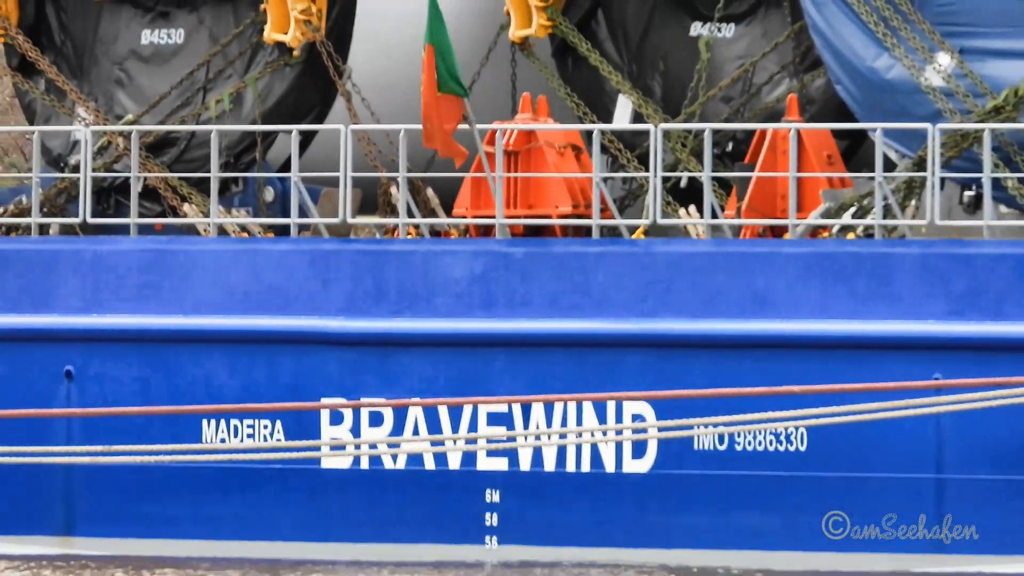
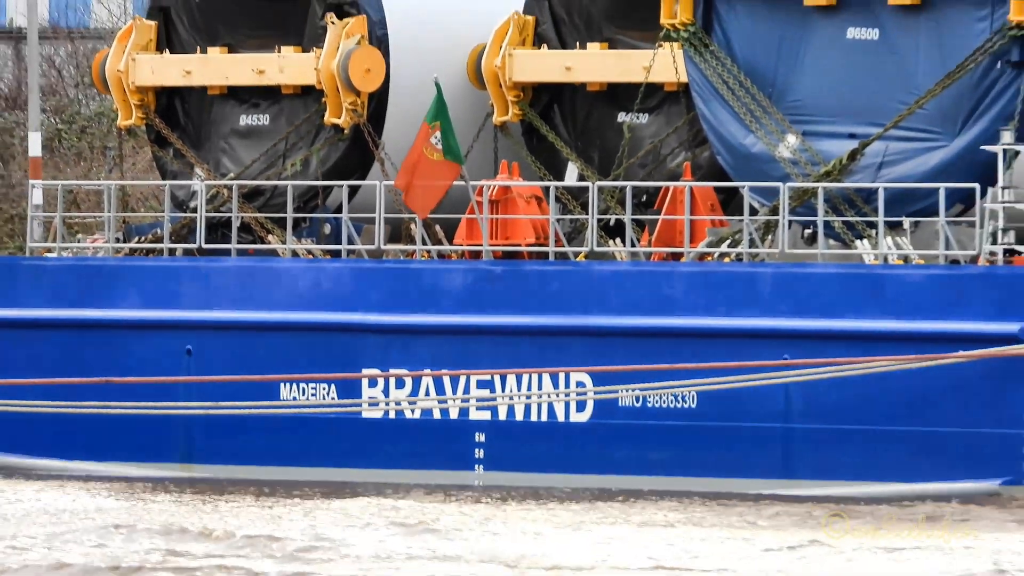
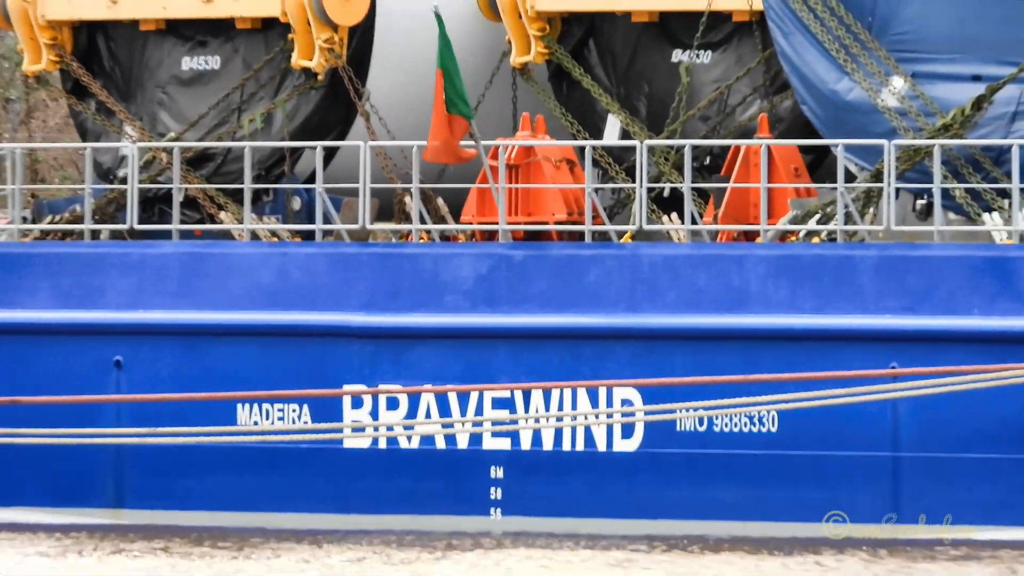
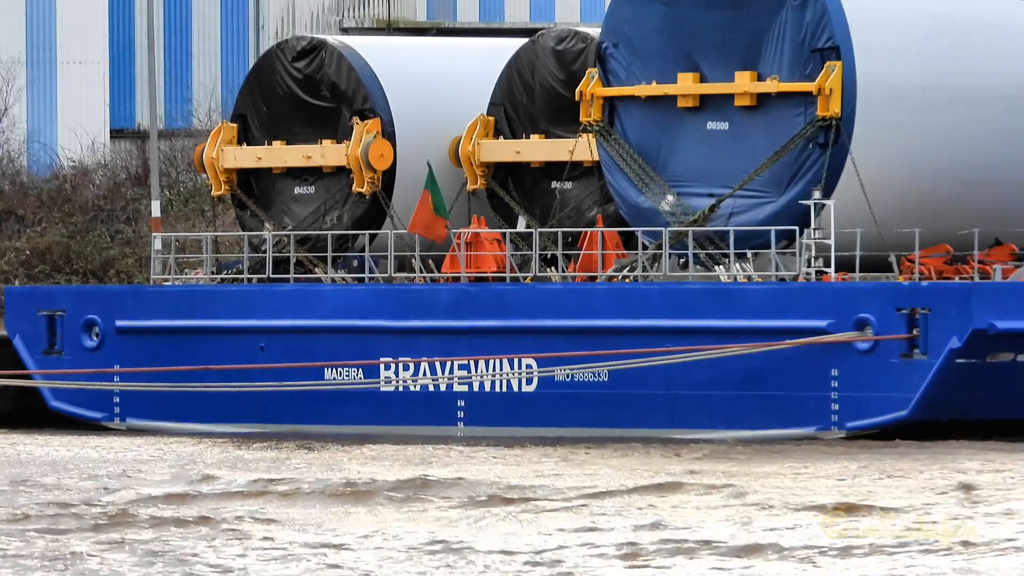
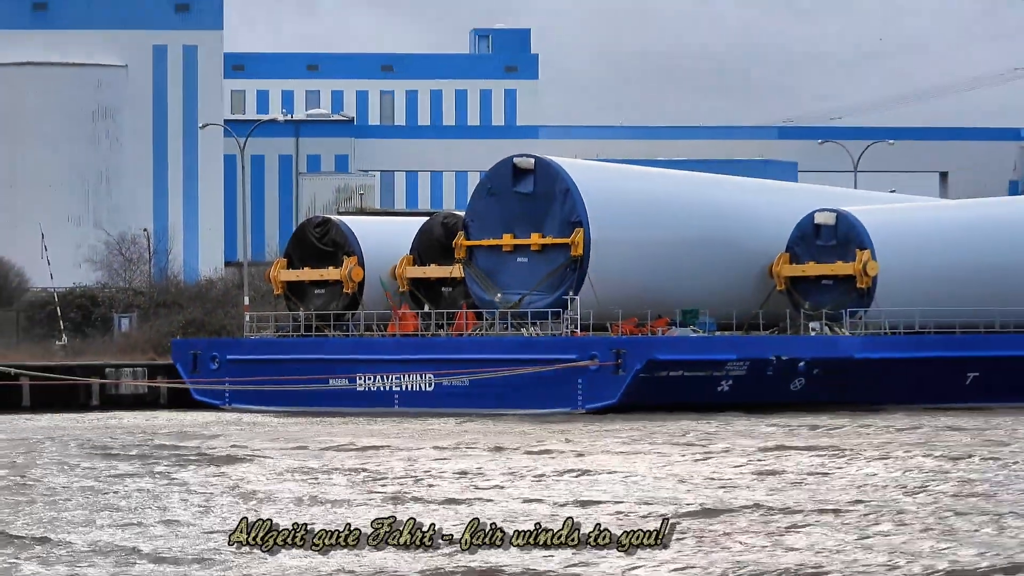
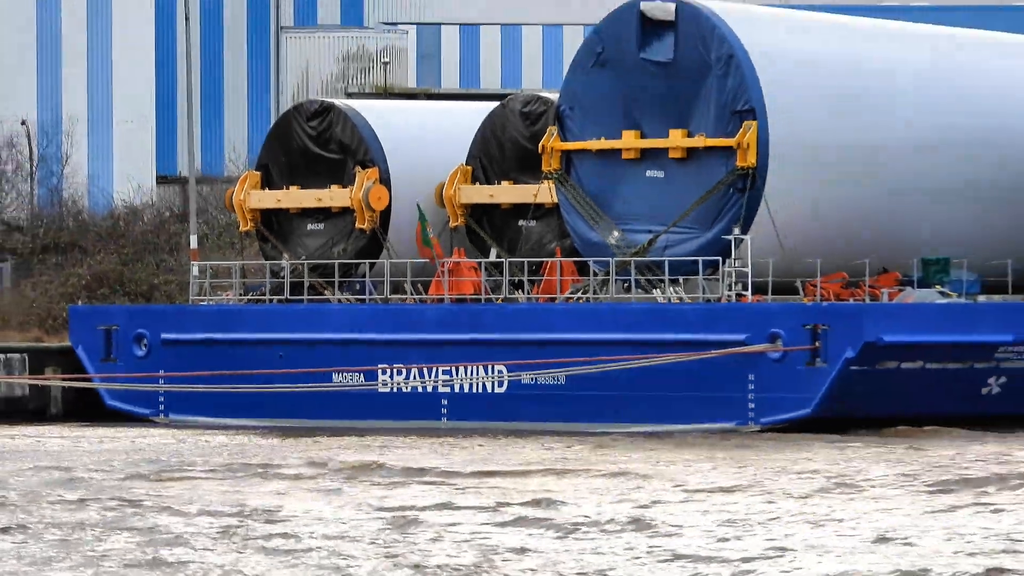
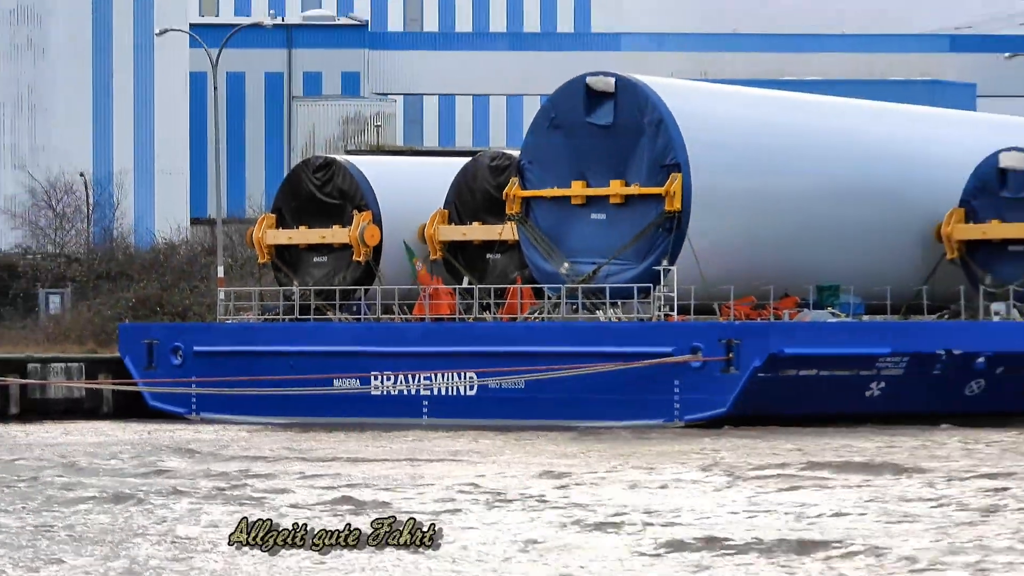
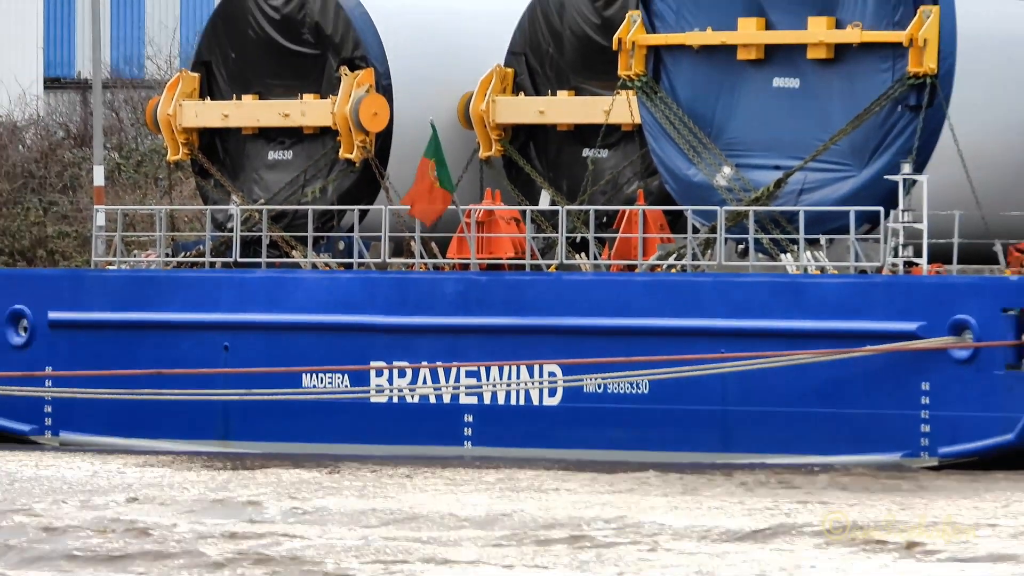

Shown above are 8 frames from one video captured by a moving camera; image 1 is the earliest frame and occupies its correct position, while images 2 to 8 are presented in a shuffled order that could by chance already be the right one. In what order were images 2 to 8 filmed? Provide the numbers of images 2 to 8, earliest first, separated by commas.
3, 2, 8, 4, 6, 7, 5
